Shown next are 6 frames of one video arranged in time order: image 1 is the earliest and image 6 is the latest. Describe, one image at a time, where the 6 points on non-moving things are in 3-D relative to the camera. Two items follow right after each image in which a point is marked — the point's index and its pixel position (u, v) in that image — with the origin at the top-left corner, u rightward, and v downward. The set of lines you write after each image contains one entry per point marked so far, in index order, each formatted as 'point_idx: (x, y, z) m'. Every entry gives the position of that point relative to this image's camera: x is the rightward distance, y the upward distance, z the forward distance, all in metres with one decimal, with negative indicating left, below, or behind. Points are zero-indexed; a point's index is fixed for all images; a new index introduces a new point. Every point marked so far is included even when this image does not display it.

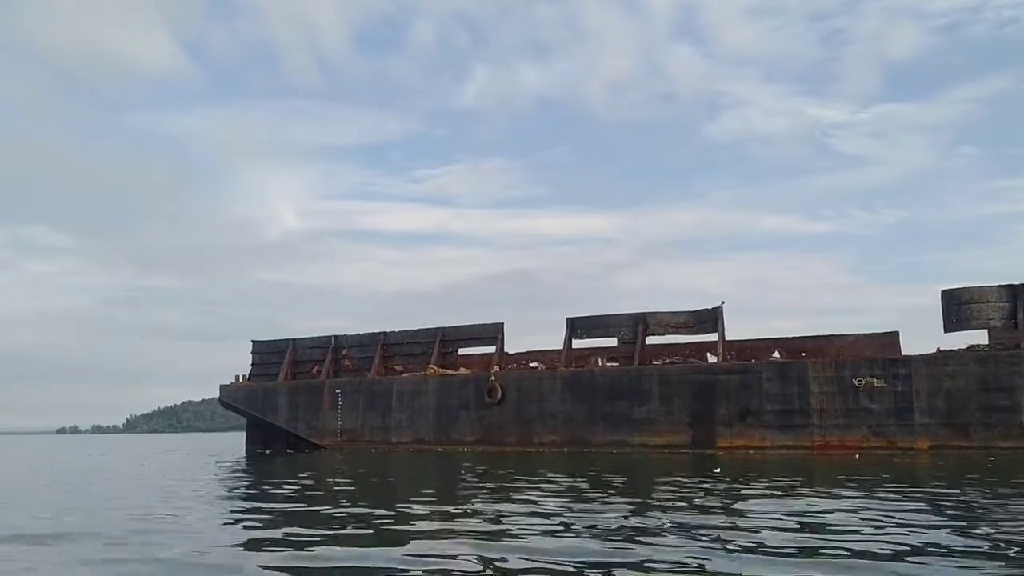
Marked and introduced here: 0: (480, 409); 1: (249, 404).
0: (-0.7, -2.6, +17.3) m
1: (-6.5, -2.9, +20.0) m
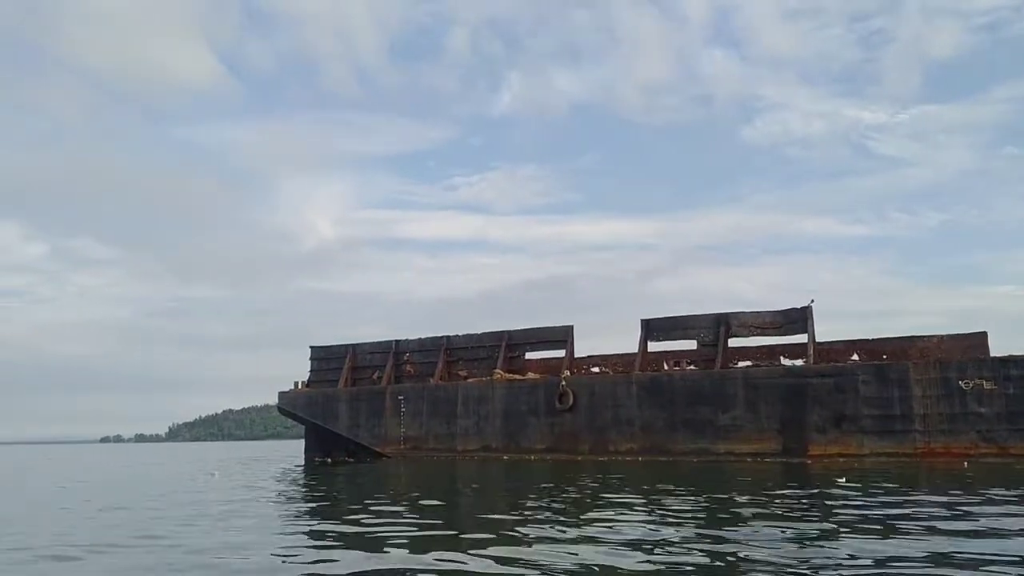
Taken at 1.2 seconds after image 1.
0: (+0.8, -2.6, +16.6) m
1: (-4.9, -3.0, +19.5) m
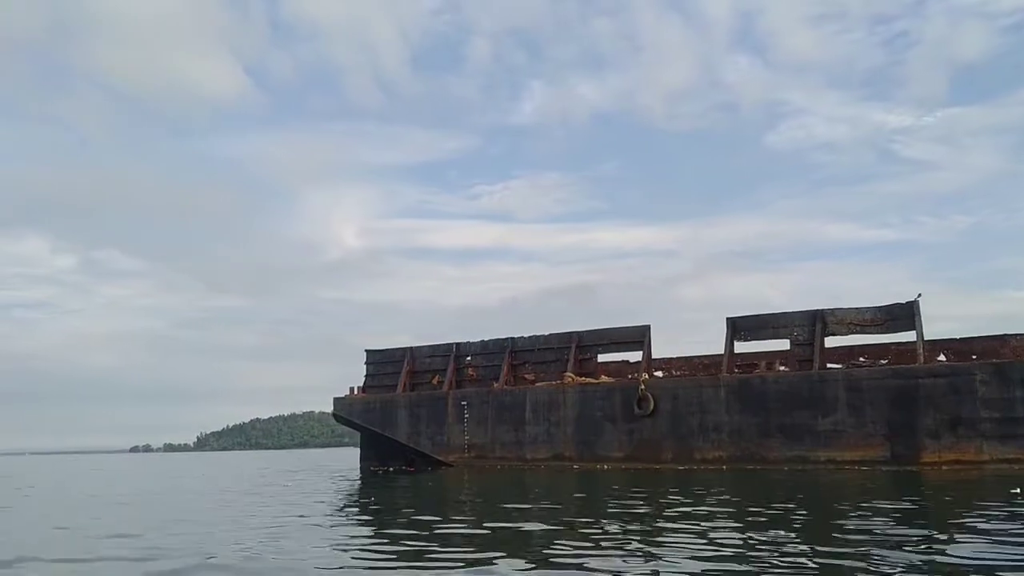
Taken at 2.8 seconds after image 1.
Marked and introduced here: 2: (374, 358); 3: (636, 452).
0: (+2.2, -2.6, +15.5) m
1: (-3.4, -3.0, +18.6) m
2: (-3.3, -1.7, +19.4) m
3: (+2.4, -3.1, +15.5) m
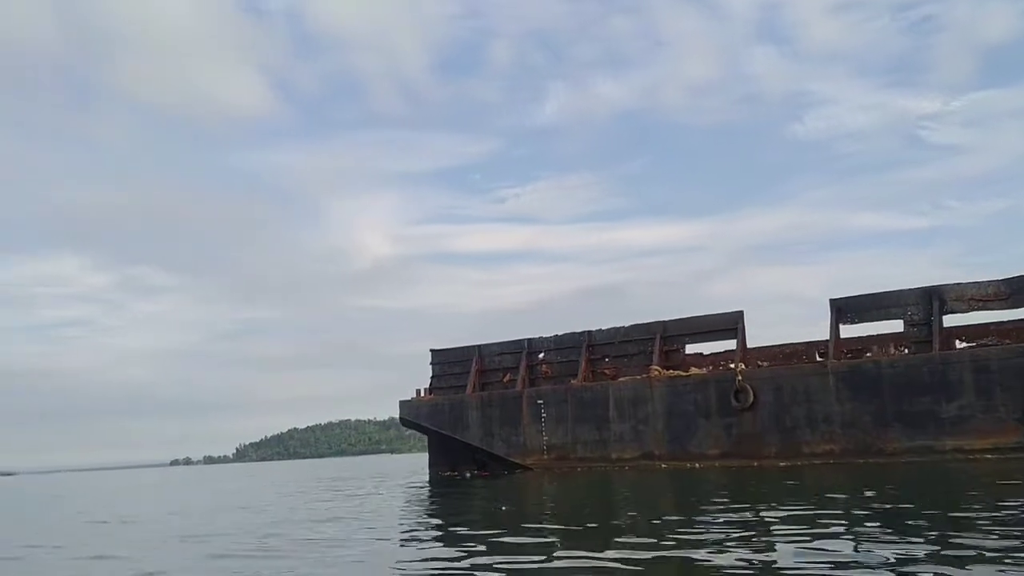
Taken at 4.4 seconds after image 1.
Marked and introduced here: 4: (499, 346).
0: (+3.8, -2.3, +14.4) m
1: (-1.7, -2.9, +17.7) m
2: (-1.7, -1.6, +18.4) m
3: (+3.9, -2.8, +14.3) m
4: (-0.3, -1.3, +17.7) m
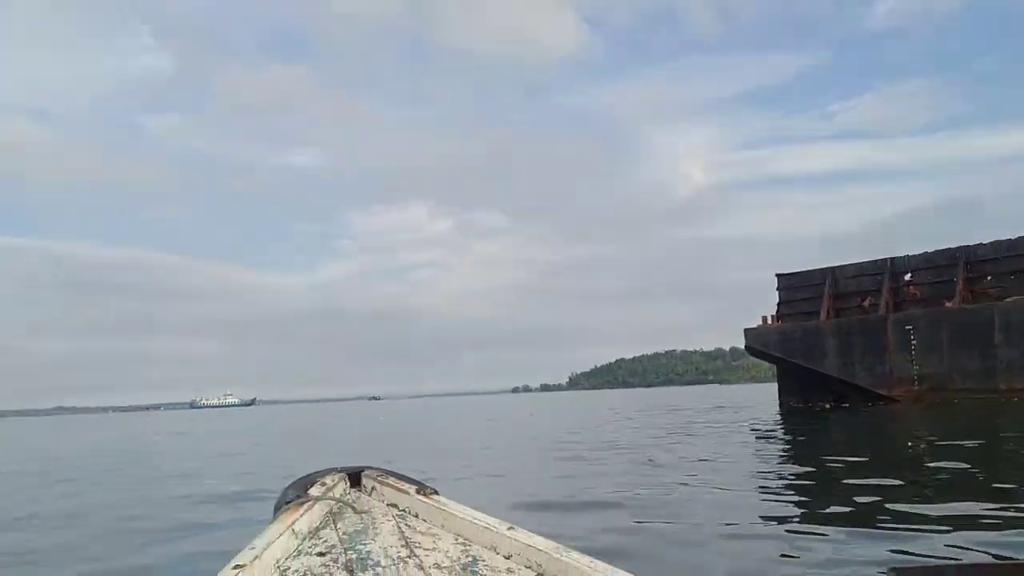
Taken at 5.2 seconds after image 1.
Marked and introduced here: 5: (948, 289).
0: (+9.5, -0.8, +11.7) m
1: (+5.6, -1.3, +16.8) m
2: (+5.9, +0.1, +17.4) m
3: (+9.6, -1.3, +11.6) m
4: (+6.9, +0.4, +16.2) m
5: (+7.9, 0.0, +14.6) m
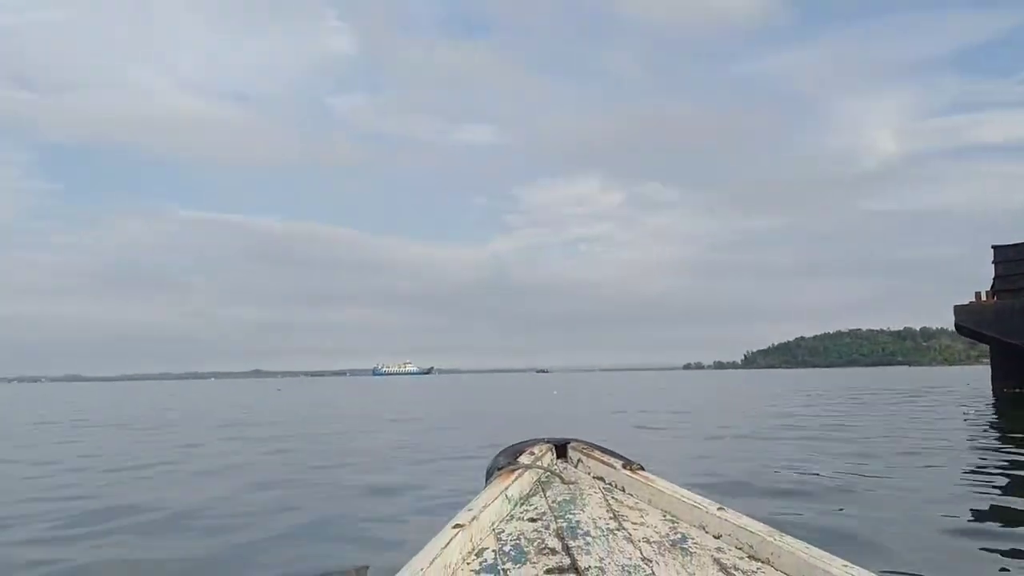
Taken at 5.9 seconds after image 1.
0: (+12.0, -0.5, +9.6) m
1: (+9.3, -0.9, +15.4) m
2: (+9.7, +0.5, +15.9) m
3: (+12.1, -1.1, +9.5) m
4: (+10.4, +0.8, +14.5) m
5: (+11.1, +0.3, +12.8) m
